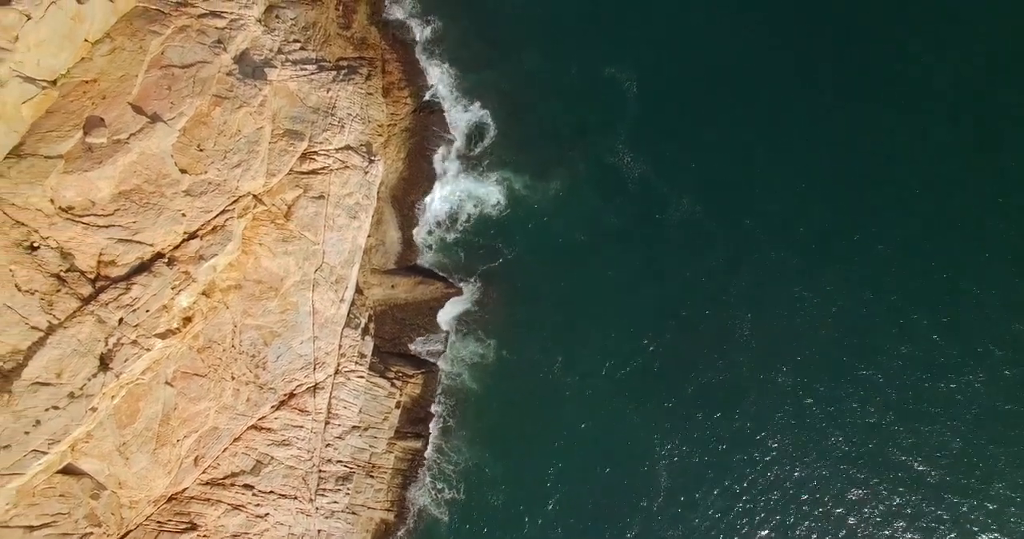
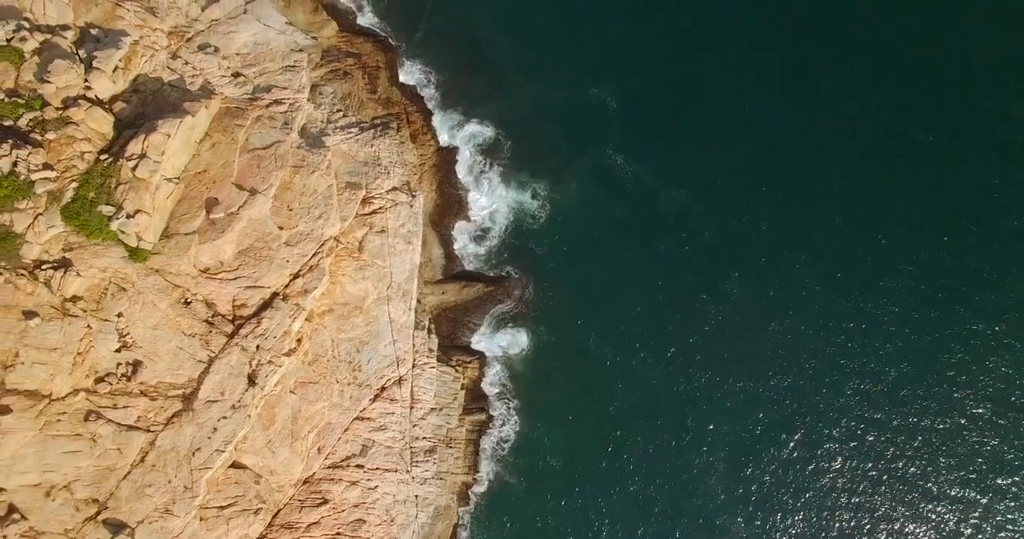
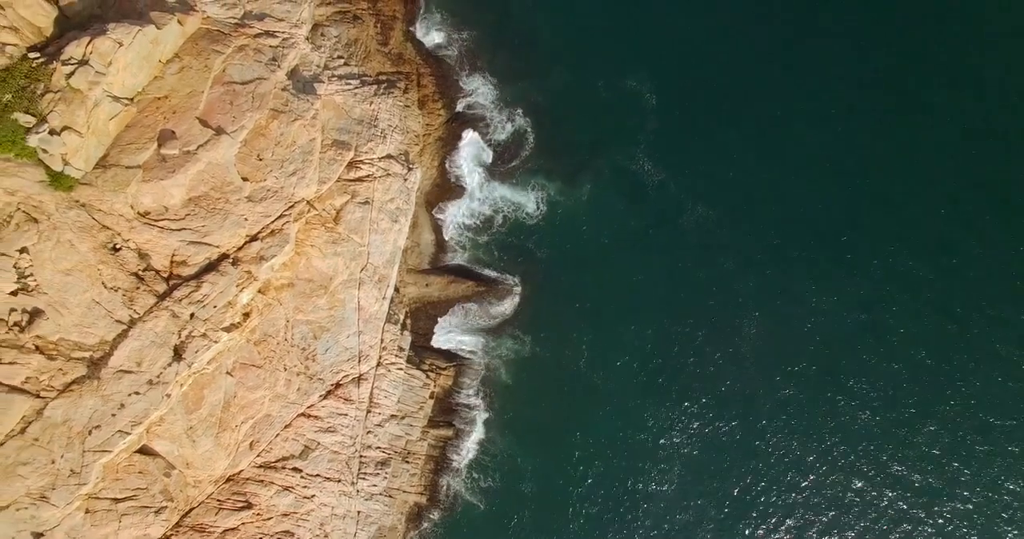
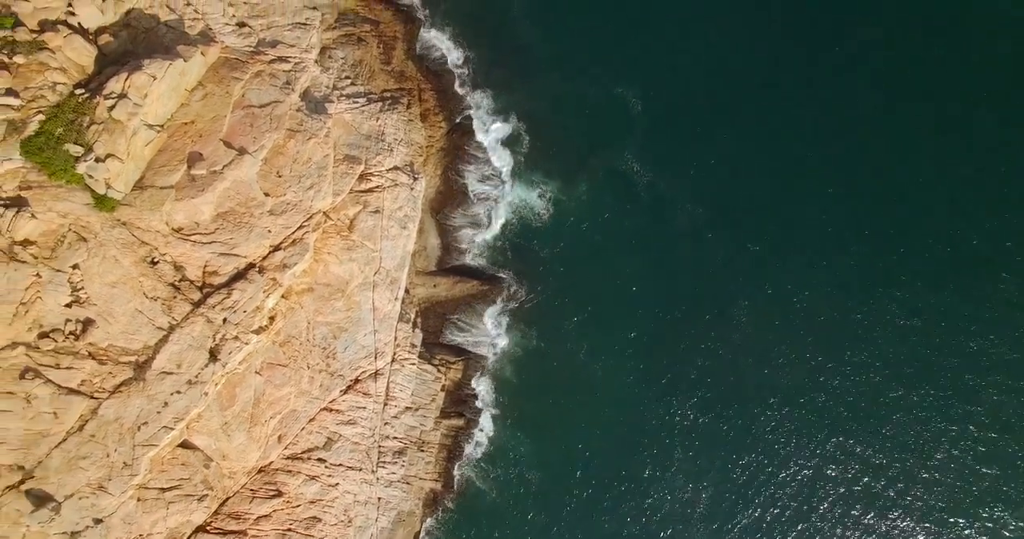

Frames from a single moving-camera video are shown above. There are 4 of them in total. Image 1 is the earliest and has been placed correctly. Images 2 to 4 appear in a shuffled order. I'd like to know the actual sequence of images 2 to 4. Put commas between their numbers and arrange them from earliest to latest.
3, 4, 2
